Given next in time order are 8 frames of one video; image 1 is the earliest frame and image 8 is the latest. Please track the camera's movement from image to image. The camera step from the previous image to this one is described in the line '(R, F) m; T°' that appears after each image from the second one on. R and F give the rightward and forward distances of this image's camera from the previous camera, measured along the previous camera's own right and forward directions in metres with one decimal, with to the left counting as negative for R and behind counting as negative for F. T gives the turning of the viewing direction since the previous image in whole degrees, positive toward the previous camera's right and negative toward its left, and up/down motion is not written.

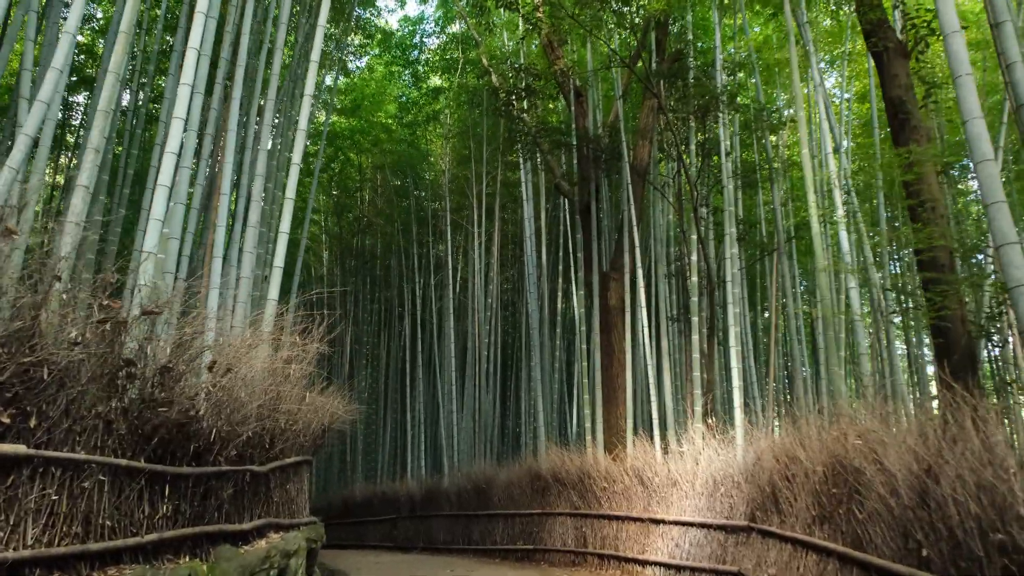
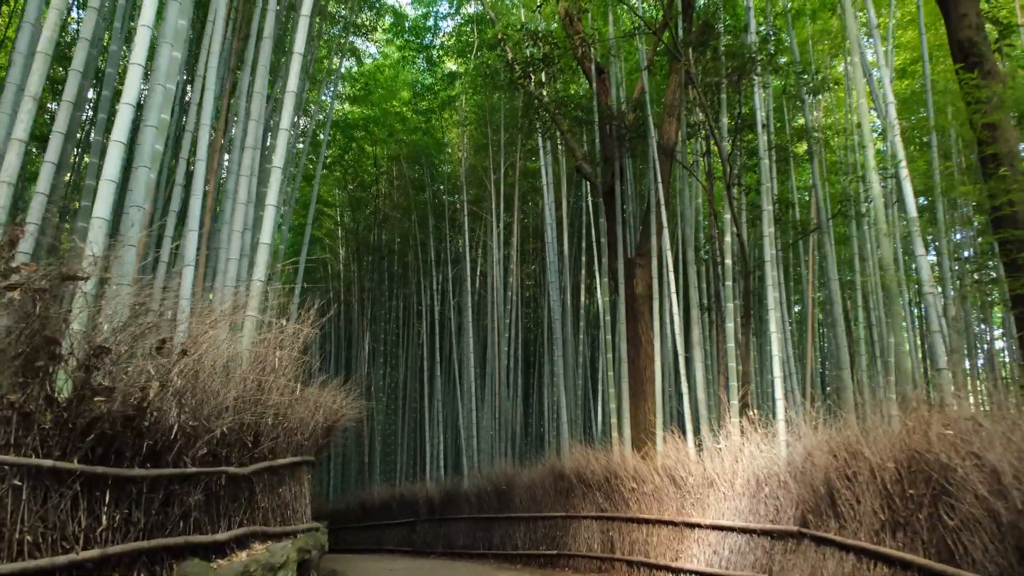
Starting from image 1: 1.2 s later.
(0.0, +0.4) m; -2°
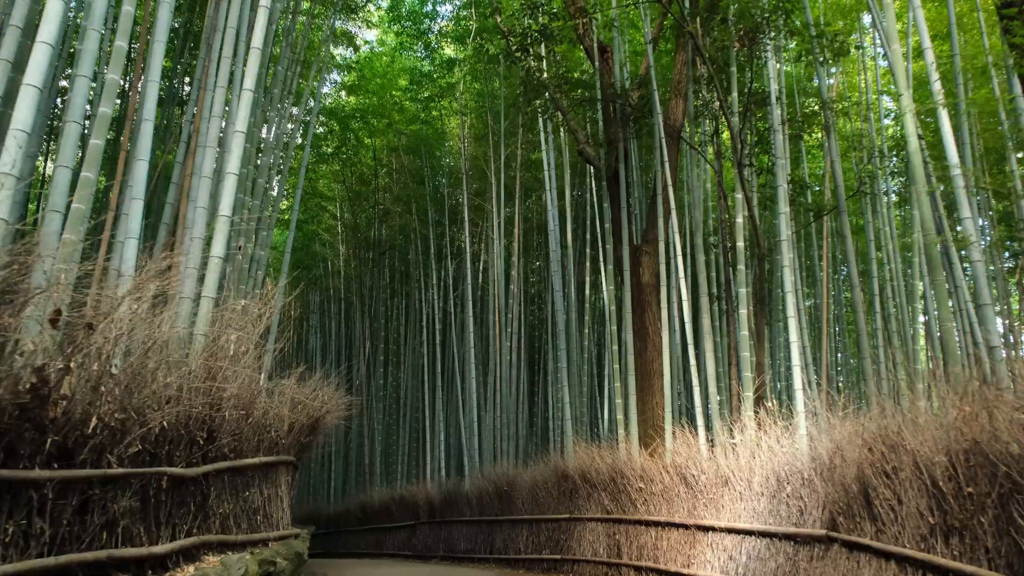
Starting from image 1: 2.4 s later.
(+0.1, +0.3) m; -1°
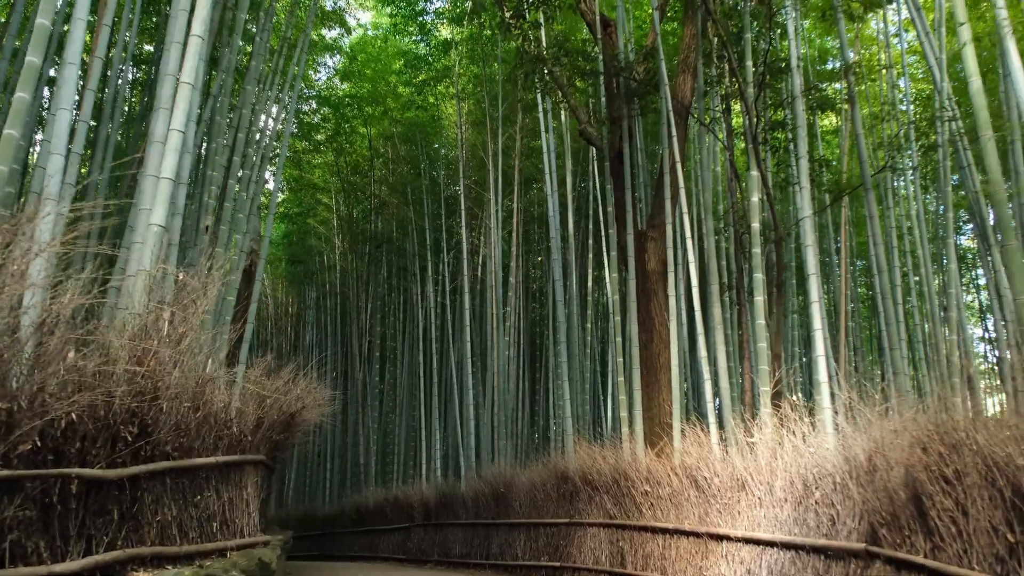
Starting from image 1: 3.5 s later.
(+0.1, +0.4) m; 0°
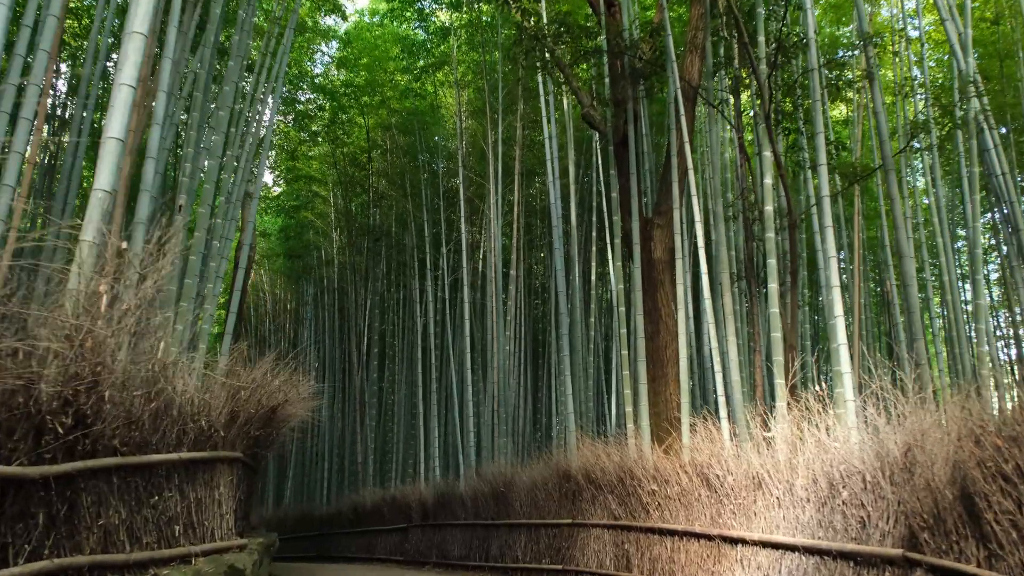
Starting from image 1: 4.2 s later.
(0.0, +0.2) m; 0°
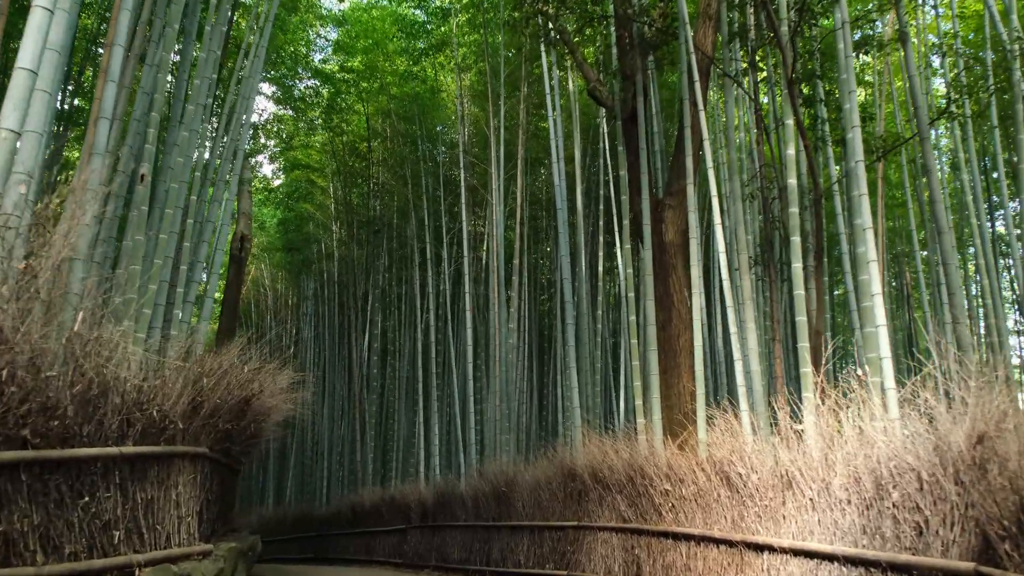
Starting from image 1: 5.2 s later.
(0.0, +0.3) m; -1°
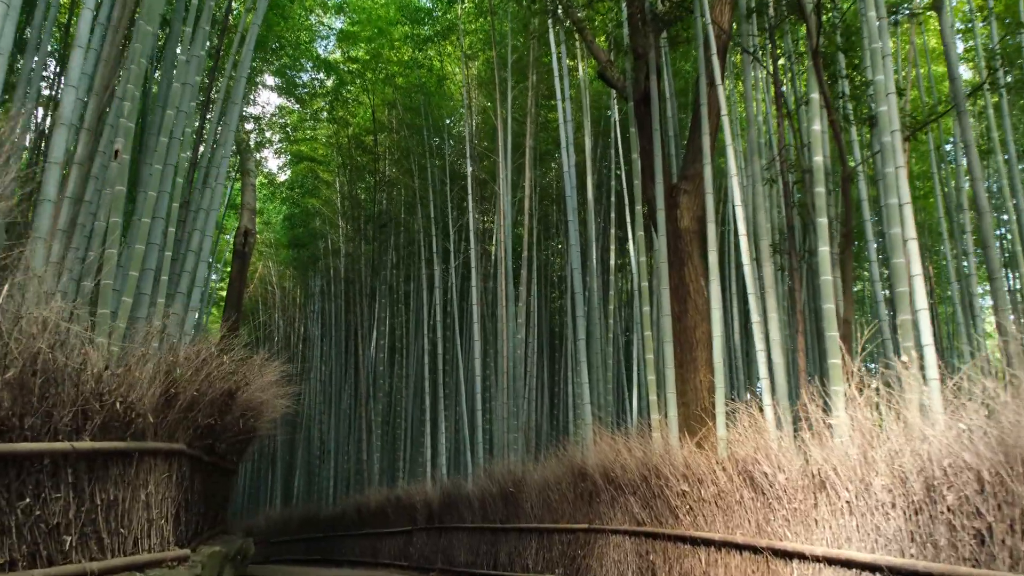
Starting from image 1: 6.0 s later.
(0.0, +0.2) m; -1°
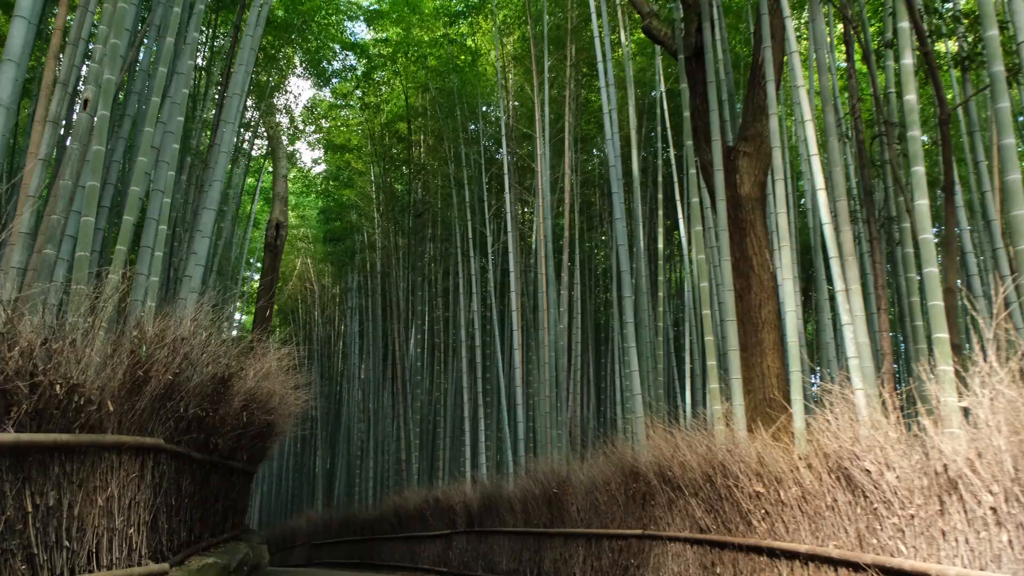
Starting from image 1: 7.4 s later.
(0.0, +0.4) m; -4°
